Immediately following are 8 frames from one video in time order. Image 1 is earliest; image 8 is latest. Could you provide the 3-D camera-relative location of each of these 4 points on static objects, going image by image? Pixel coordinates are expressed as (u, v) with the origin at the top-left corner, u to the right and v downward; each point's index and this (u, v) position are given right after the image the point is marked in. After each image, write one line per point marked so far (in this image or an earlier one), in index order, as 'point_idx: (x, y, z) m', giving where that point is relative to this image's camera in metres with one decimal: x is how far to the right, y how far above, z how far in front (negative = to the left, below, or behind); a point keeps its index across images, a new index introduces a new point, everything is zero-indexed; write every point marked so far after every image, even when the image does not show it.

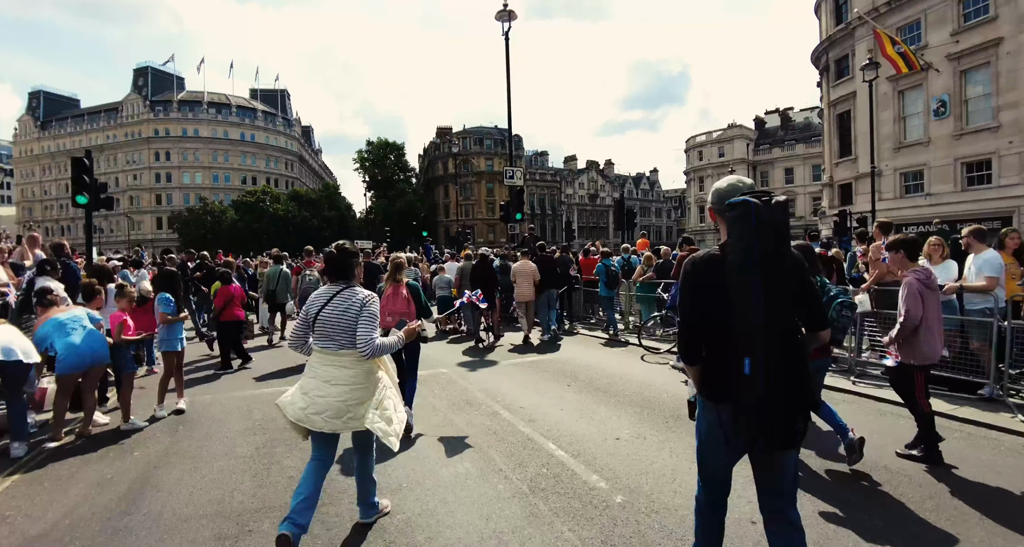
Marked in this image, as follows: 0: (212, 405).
0: (-3.9, -1.7, +6.8) m
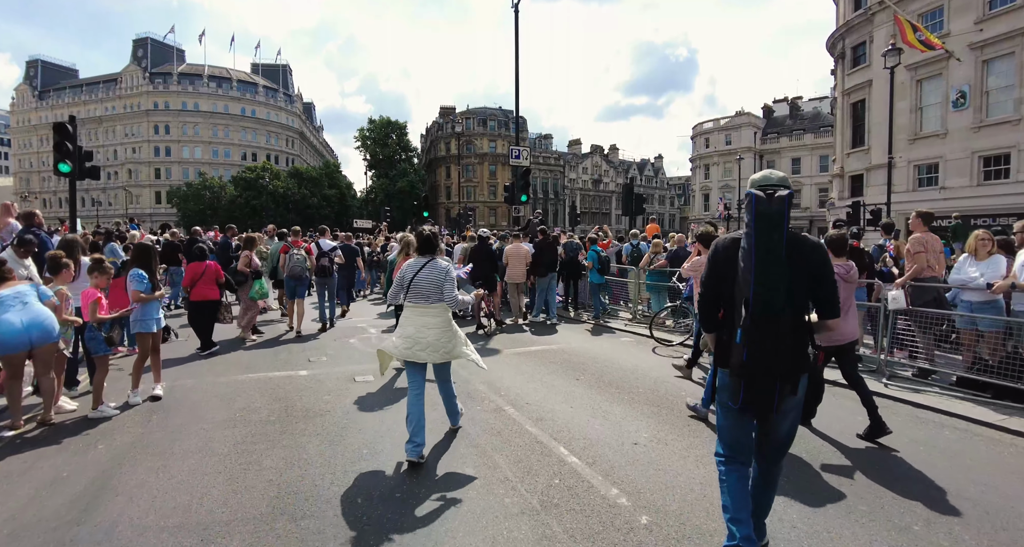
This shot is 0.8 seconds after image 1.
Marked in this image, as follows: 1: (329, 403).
0: (-3.8, -1.4, +6.3) m
1: (-2.0, -1.4, +5.8) m
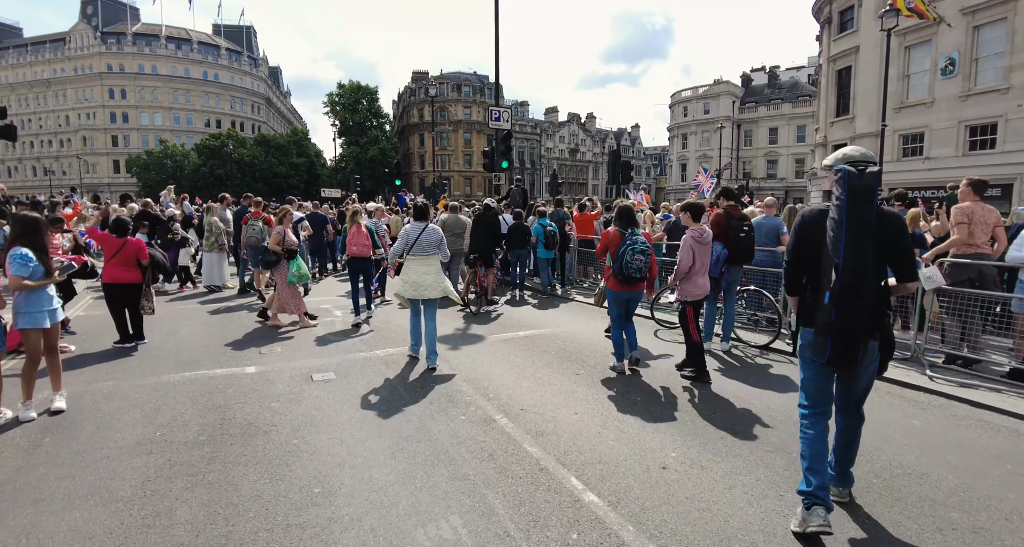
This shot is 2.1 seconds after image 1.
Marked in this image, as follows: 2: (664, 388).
0: (-3.9, -1.2, +5.1) m
1: (-2.1, -1.2, +4.6) m
2: (+1.6, -1.2, +5.4) m
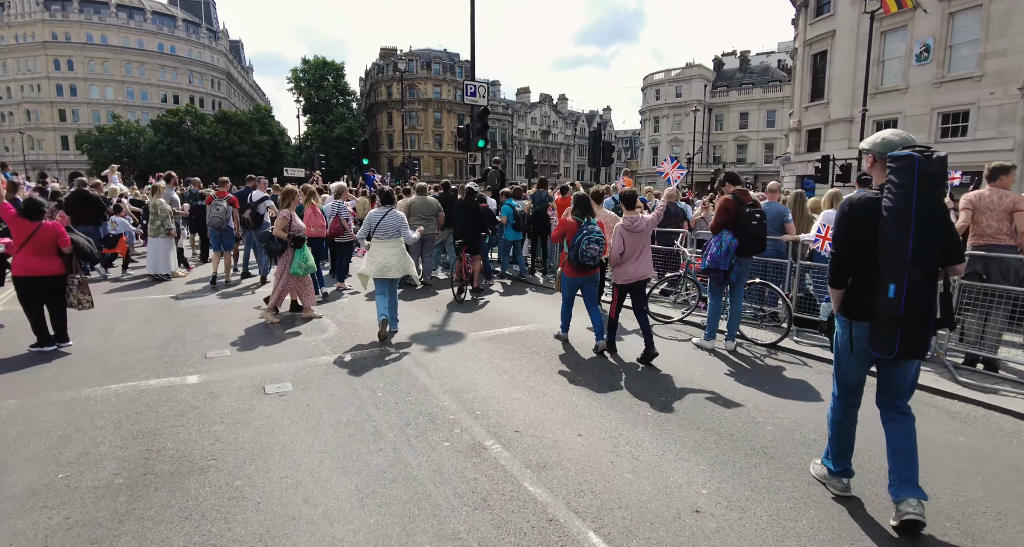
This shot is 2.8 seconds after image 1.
0: (-4.0, -1.2, +4.2) m
1: (-2.1, -1.2, +3.8) m
2: (+1.5, -1.1, +4.8) m
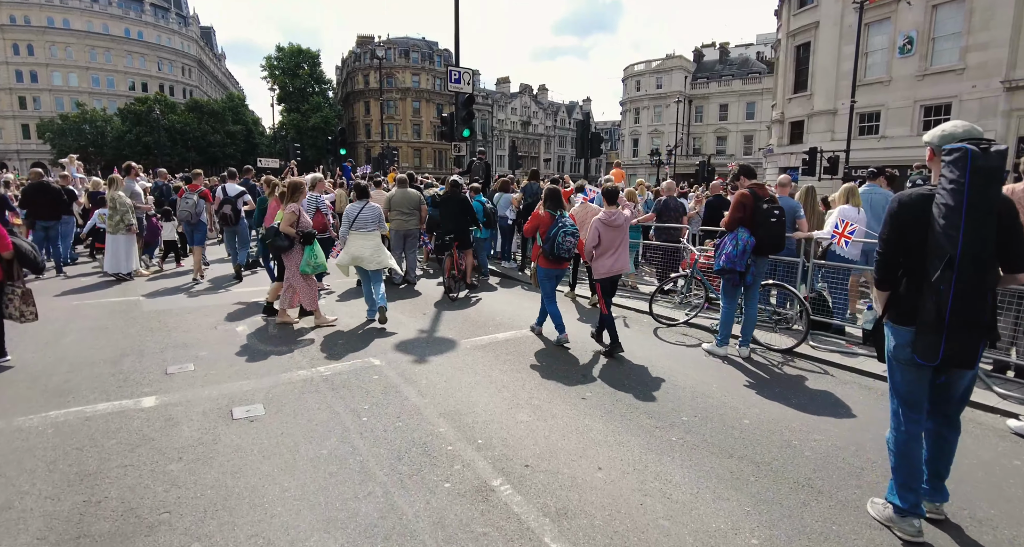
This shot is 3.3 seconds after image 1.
0: (-3.9, -1.2, +3.5) m
1: (-2.0, -1.3, +3.2) m
2: (+1.5, -1.2, +4.3) m
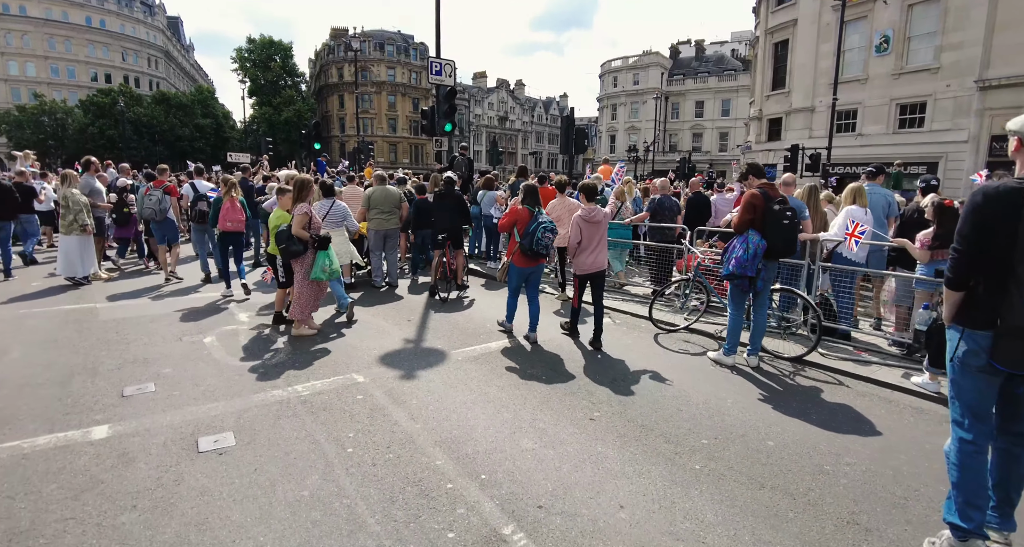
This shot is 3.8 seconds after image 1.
0: (-3.8, -1.3, +2.9) m
1: (-2.0, -1.4, +2.7) m
2: (+1.5, -1.3, +3.9) m
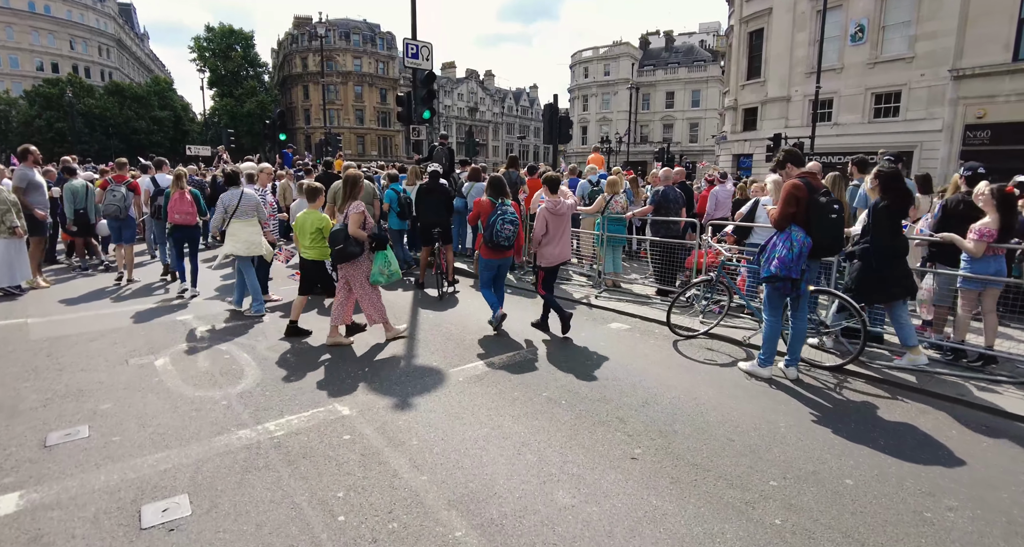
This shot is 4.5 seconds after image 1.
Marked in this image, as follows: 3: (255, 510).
0: (-3.6, -1.5, +1.9) m
1: (-1.7, -1.5, +1.8) m
2: (+1.7, -1.3, +3.3) m
3: (-1.4, -1.3, +3.0) m
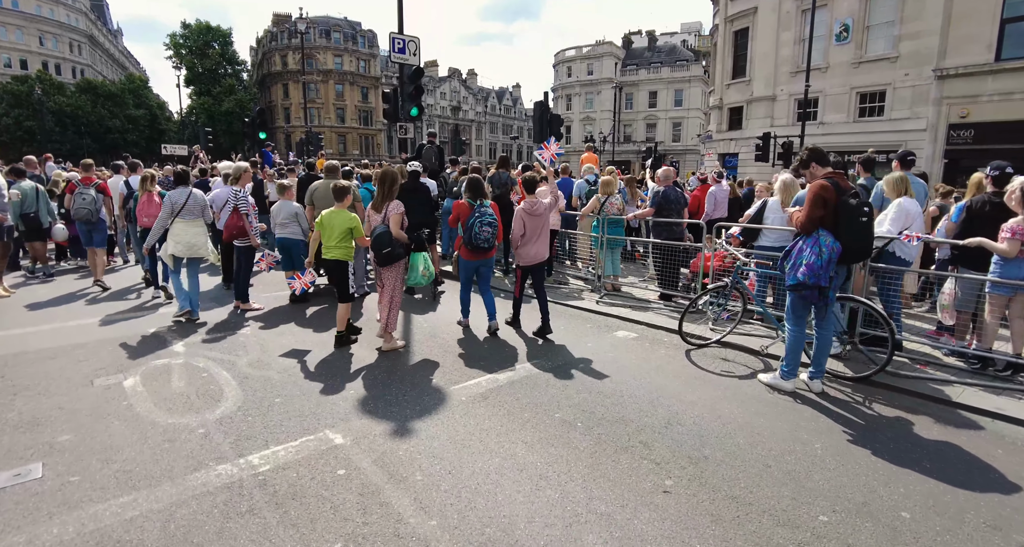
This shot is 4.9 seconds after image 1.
0: (-3.4, -1.6, +1.4) m
1: (-1.5, -1.6, +1.4) m
2: (+1.8, -1.4, +2.9) m
3: (-1.3, -1.4, +2.5) m
